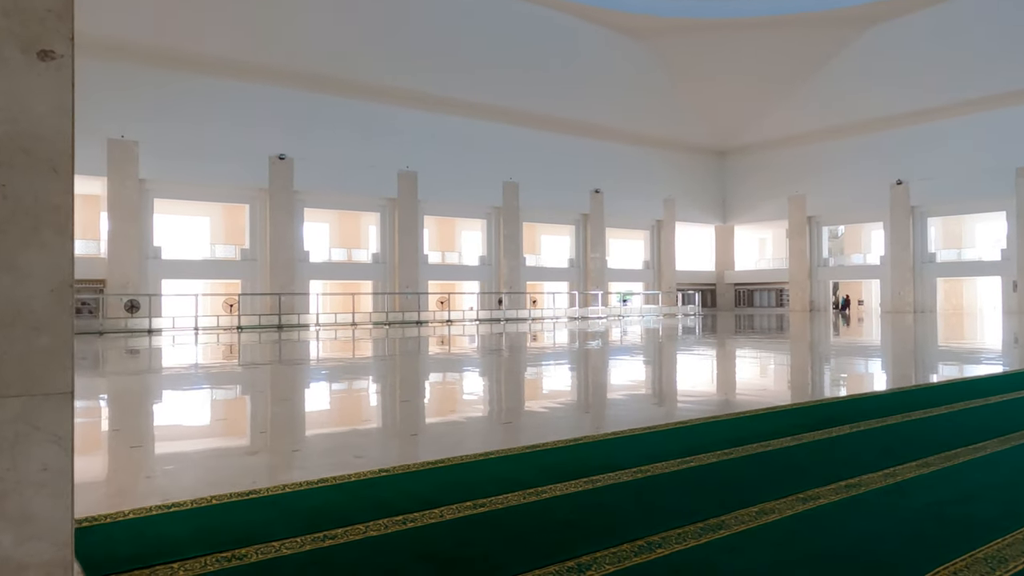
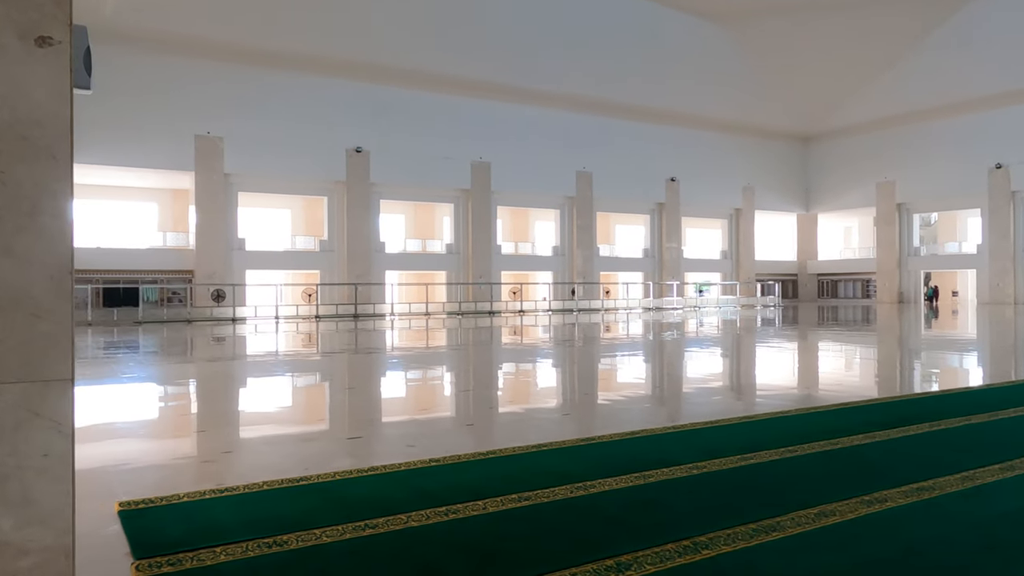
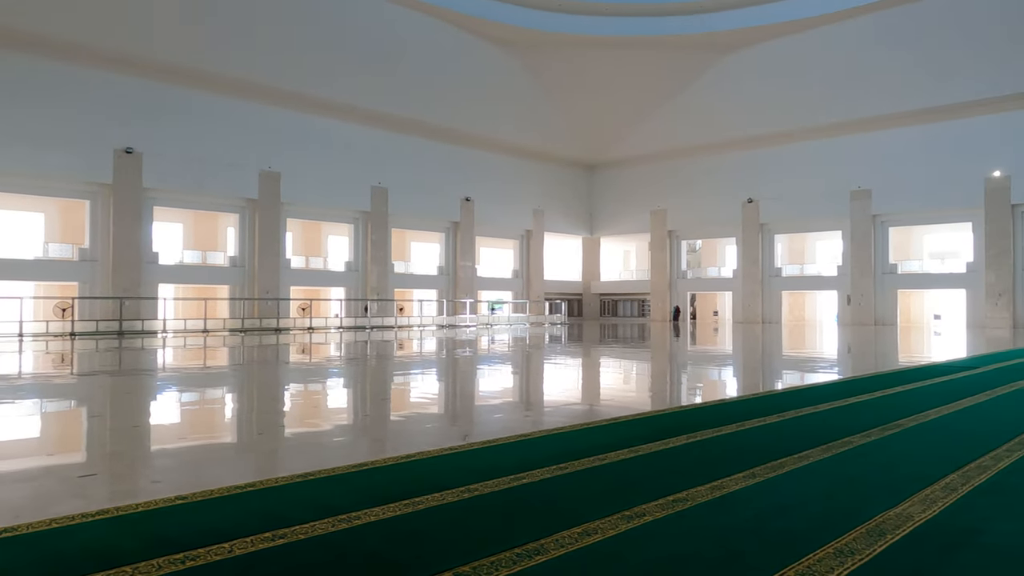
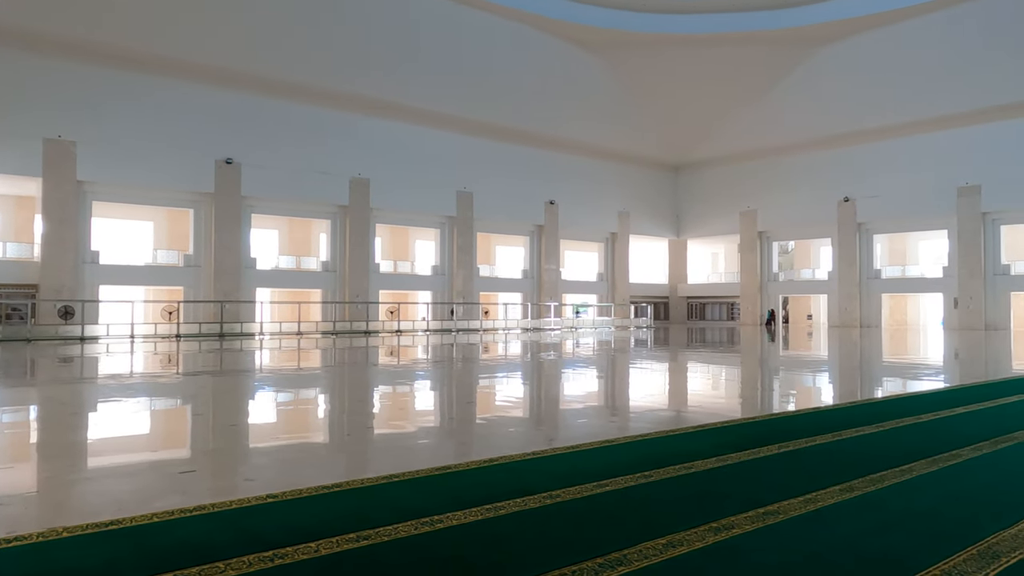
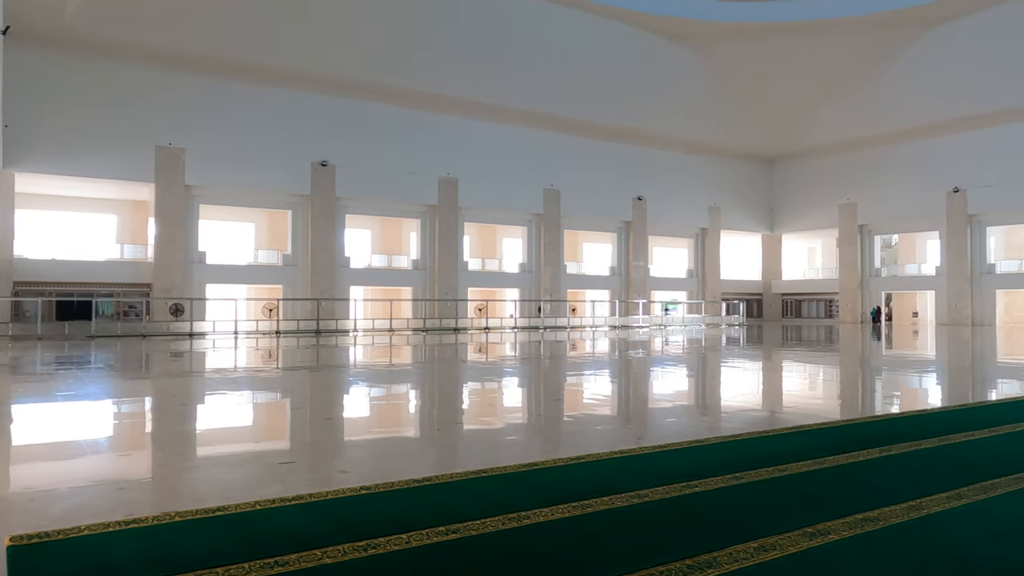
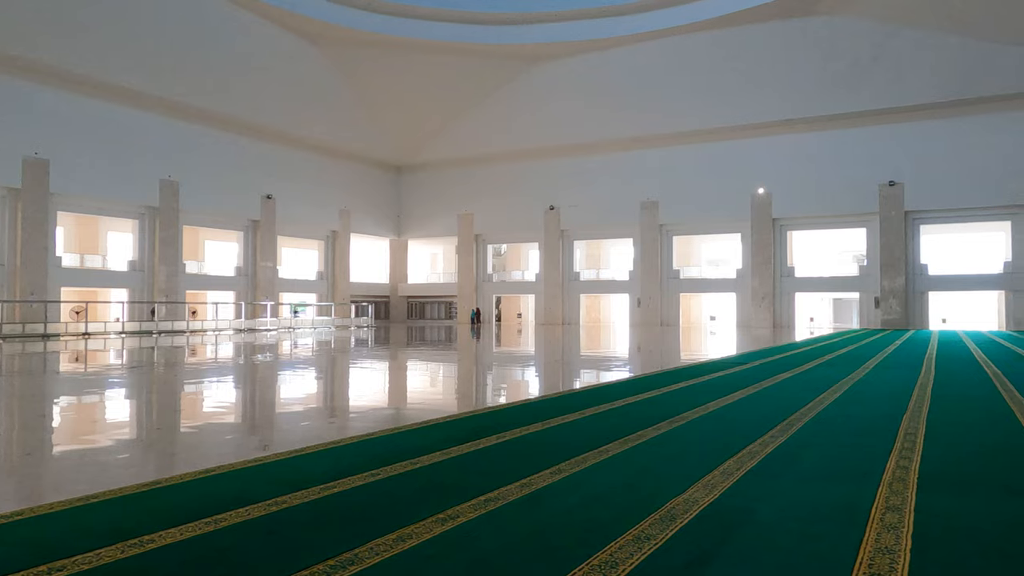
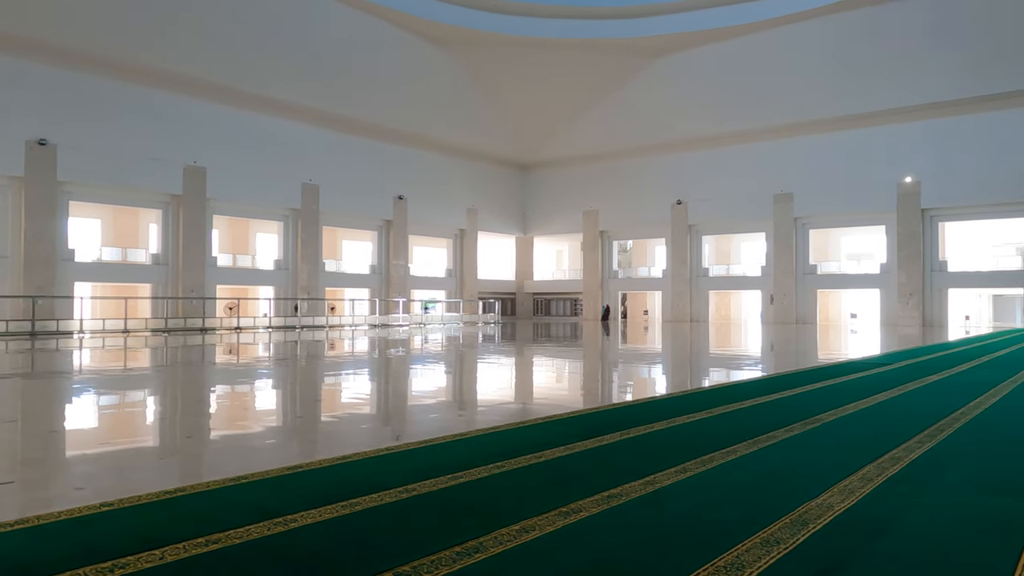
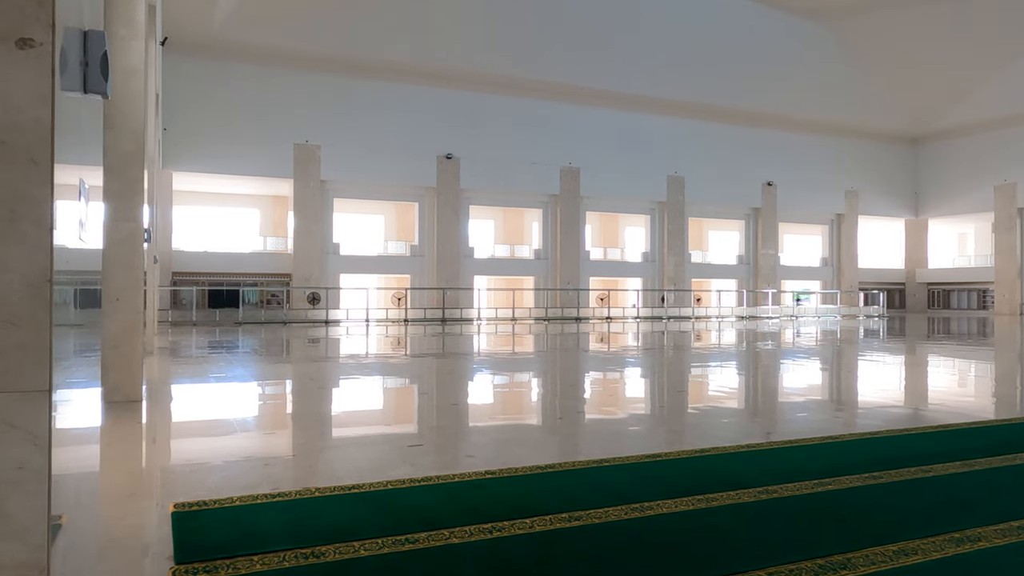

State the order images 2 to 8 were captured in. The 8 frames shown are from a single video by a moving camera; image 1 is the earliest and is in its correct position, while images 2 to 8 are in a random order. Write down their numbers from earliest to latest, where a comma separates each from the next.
2, 8, 5, 4, 3, 7, 6
